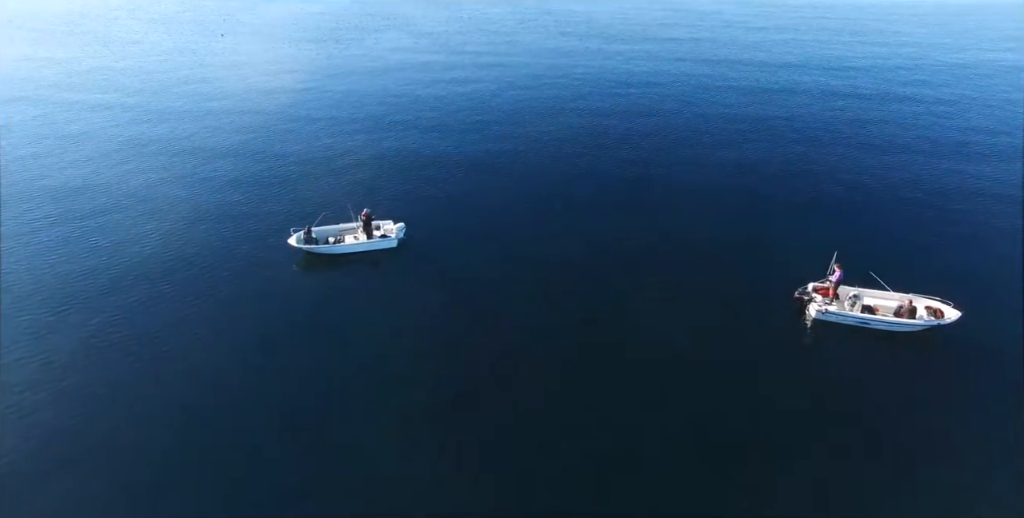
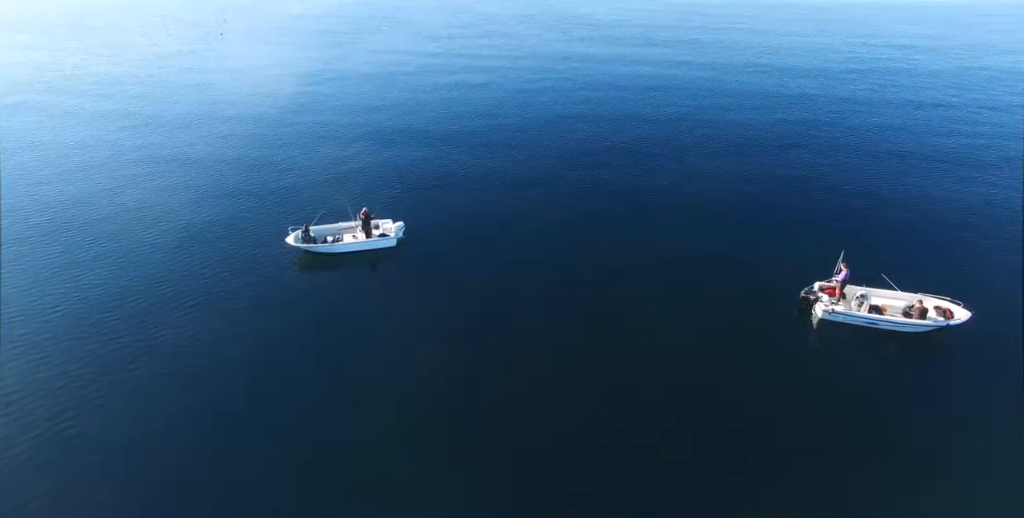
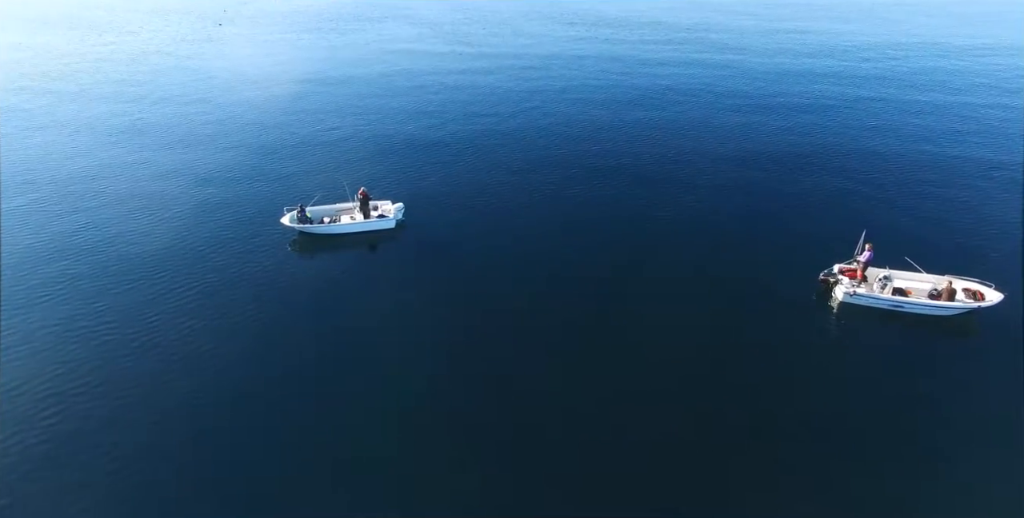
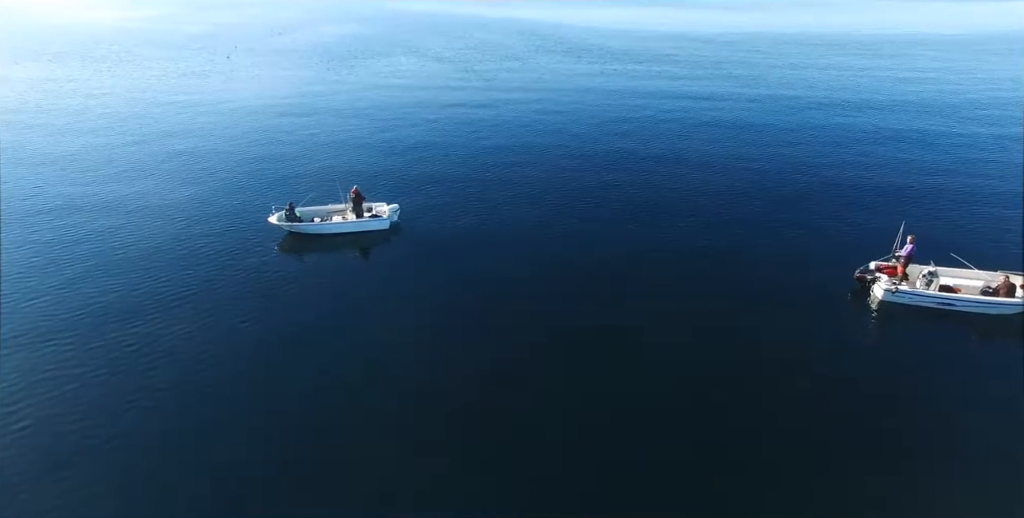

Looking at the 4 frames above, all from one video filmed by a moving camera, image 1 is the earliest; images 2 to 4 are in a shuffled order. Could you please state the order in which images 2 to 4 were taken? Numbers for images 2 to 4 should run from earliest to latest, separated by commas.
2, 3, 4
